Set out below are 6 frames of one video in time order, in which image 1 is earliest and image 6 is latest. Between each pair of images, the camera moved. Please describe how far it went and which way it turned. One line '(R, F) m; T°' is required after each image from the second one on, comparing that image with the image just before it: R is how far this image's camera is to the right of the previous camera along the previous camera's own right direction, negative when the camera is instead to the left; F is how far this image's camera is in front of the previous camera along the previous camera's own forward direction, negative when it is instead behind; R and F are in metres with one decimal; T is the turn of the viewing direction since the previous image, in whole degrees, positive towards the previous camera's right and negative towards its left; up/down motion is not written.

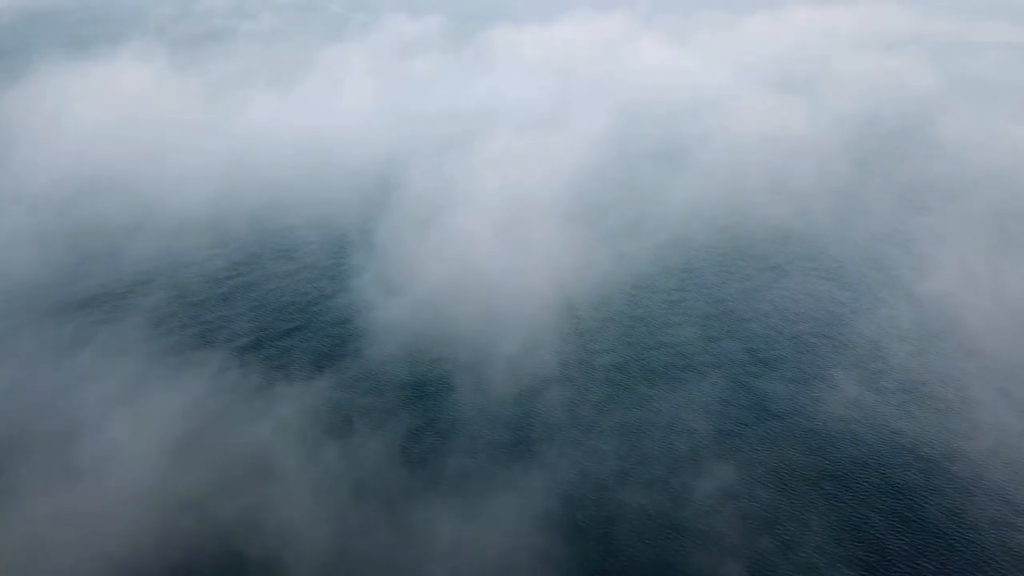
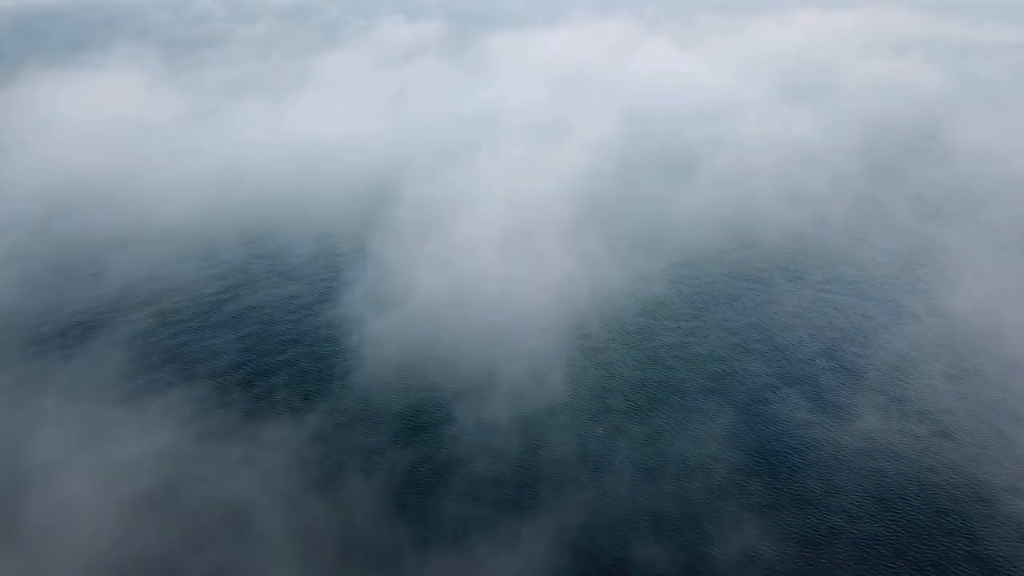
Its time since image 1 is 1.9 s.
(-0.5, +7.4) m; 0°
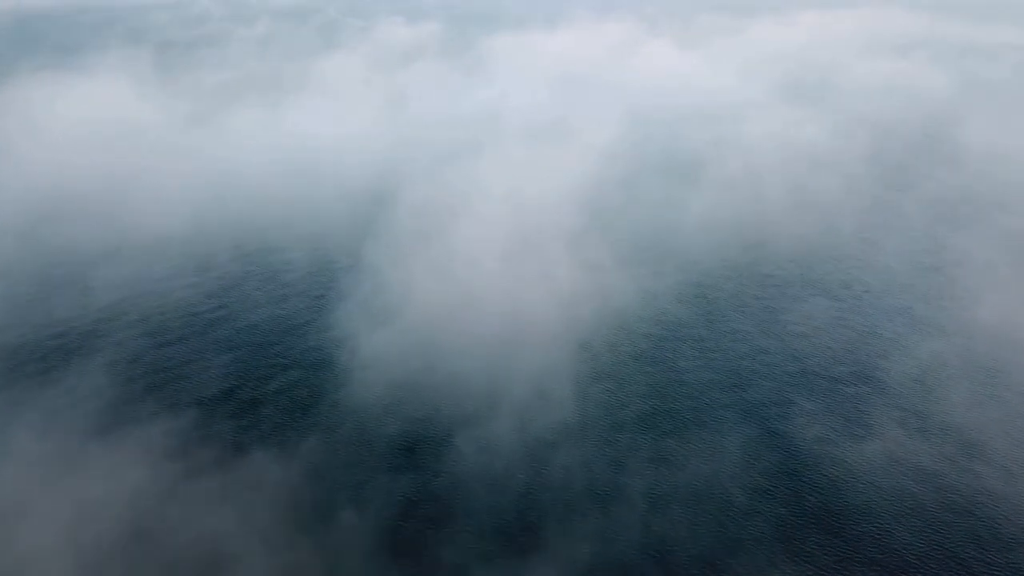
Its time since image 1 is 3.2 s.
(-0.4, +5.7) m; 0°
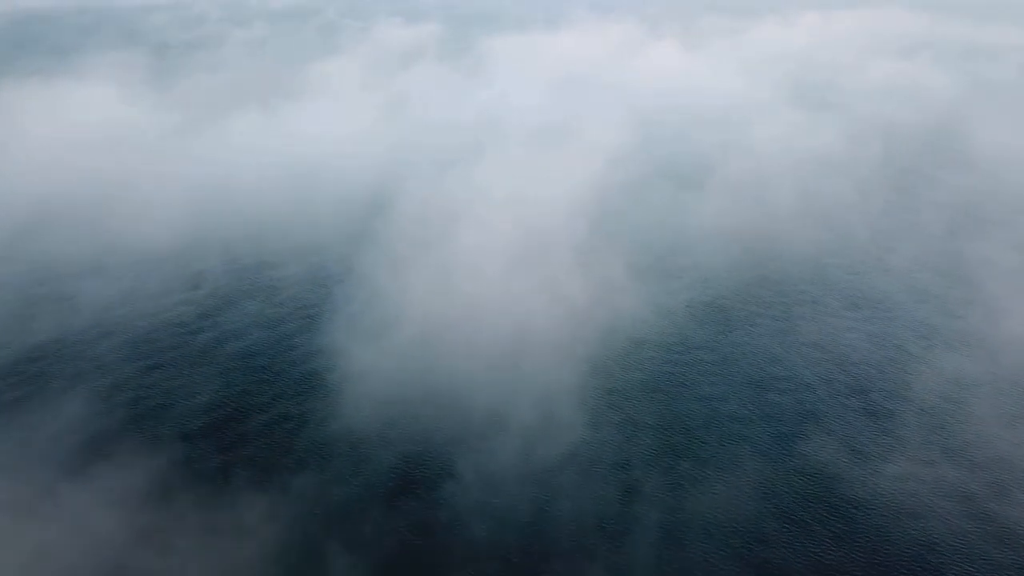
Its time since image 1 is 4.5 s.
(-0.7, +6.3) m; 0°
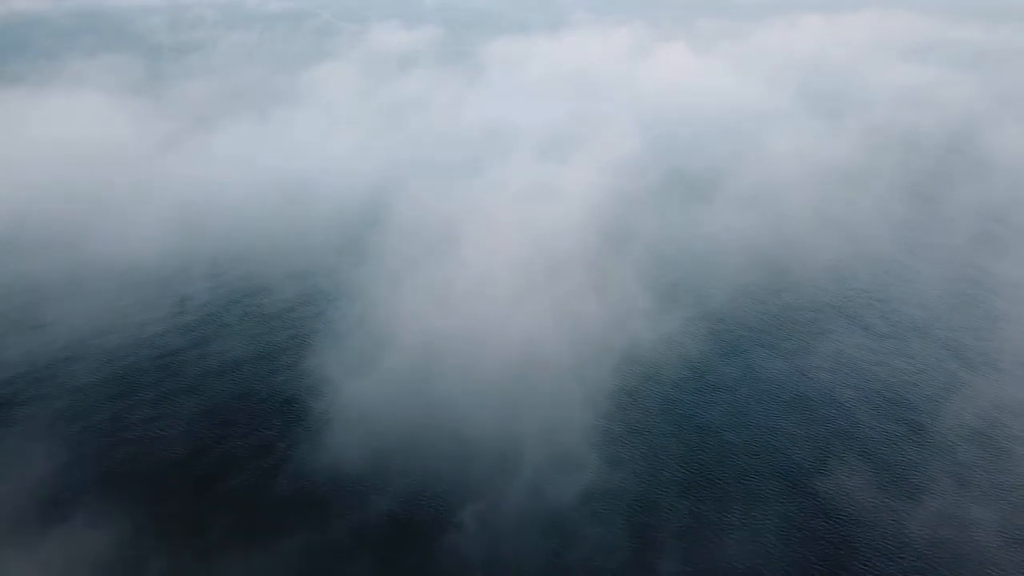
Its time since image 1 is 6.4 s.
(-1.0, +8.1) m; 0°
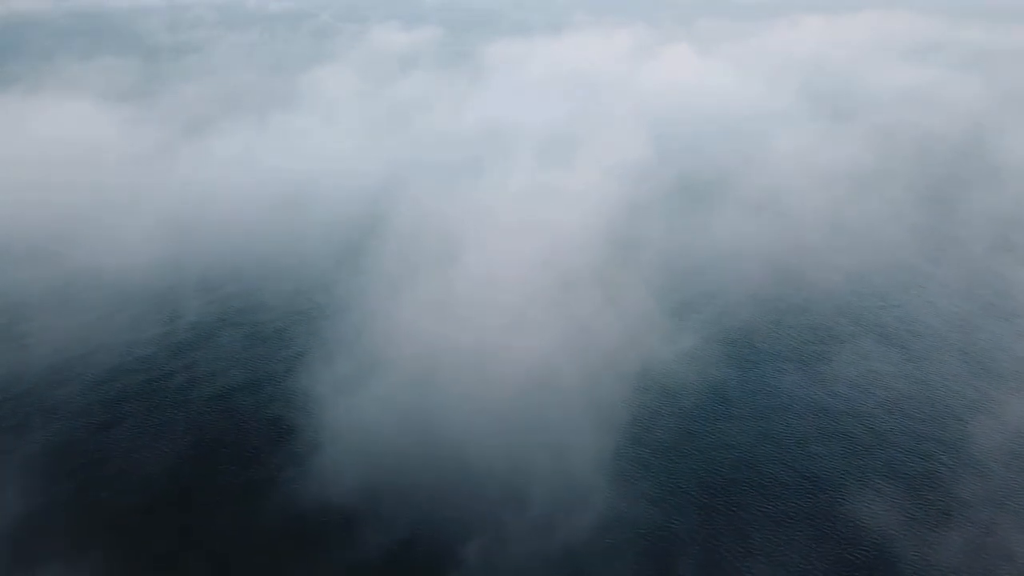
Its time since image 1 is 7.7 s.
(-1.1, +5.7) m; 0°
